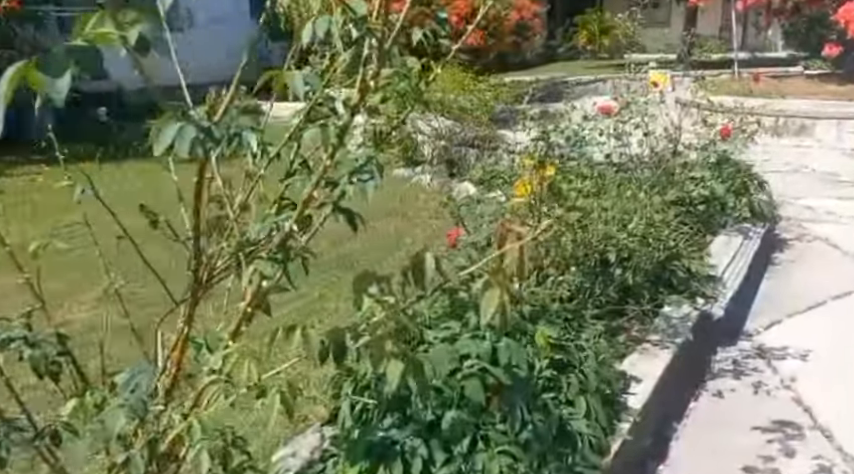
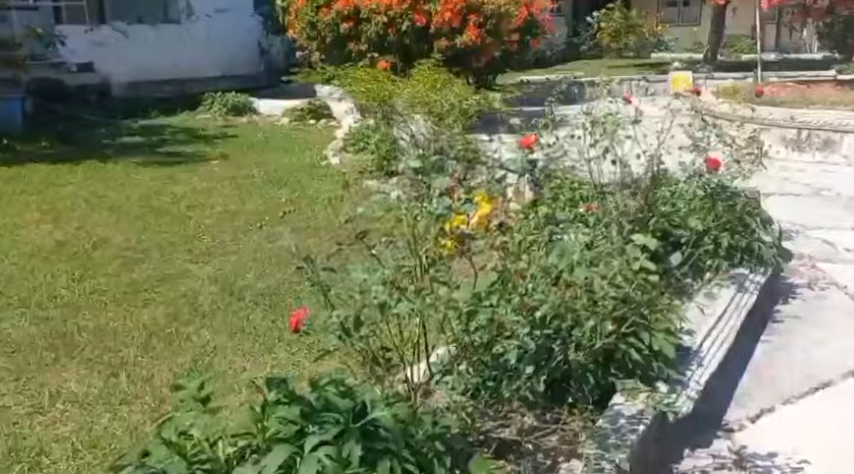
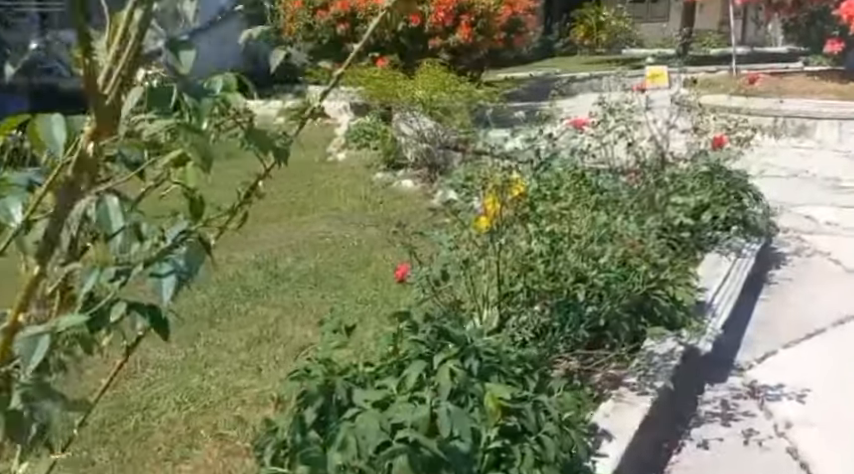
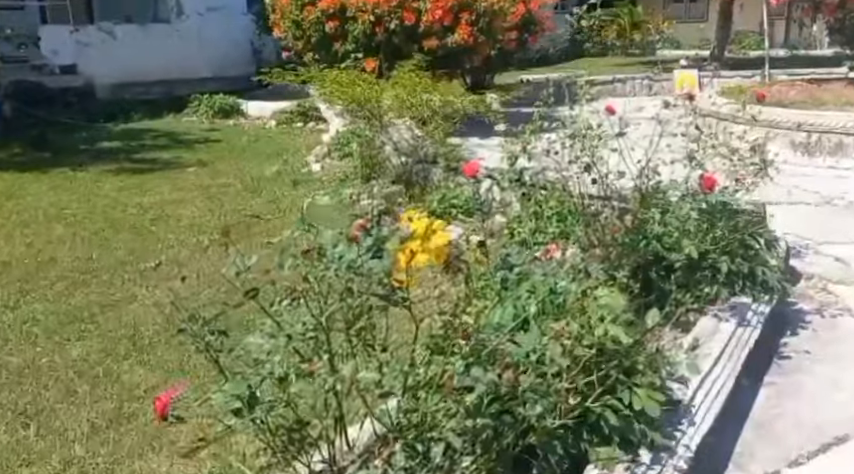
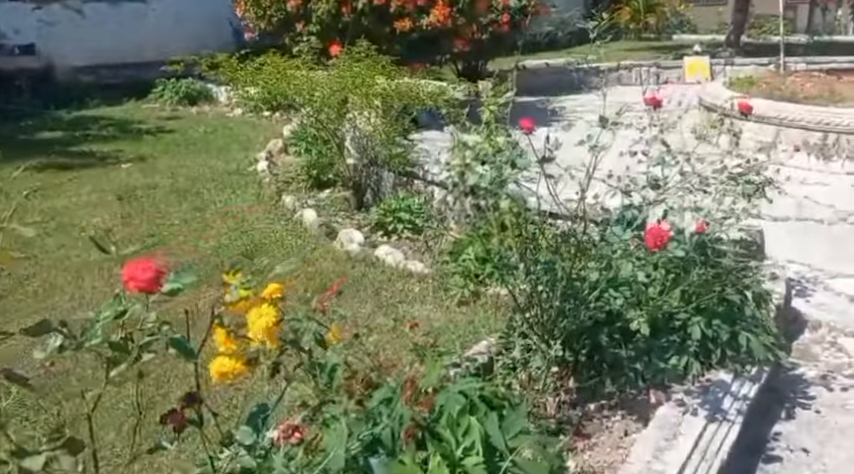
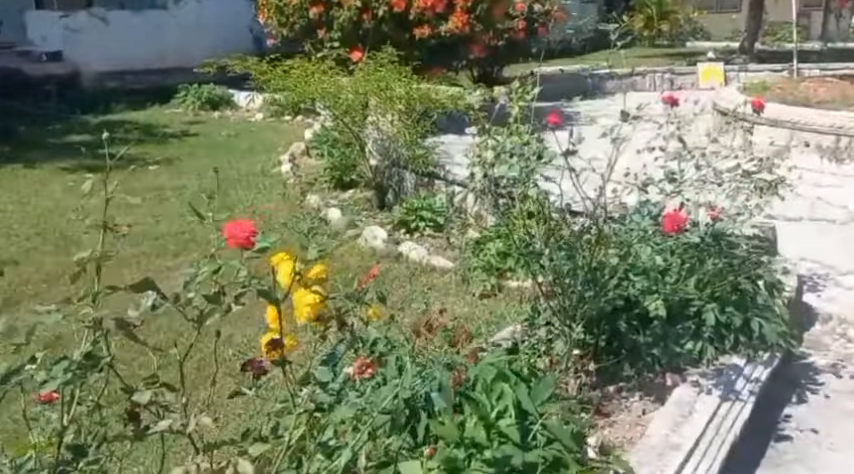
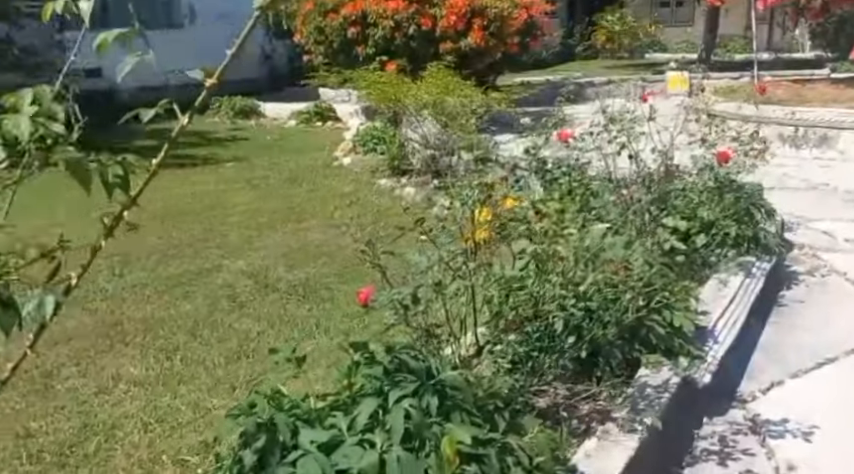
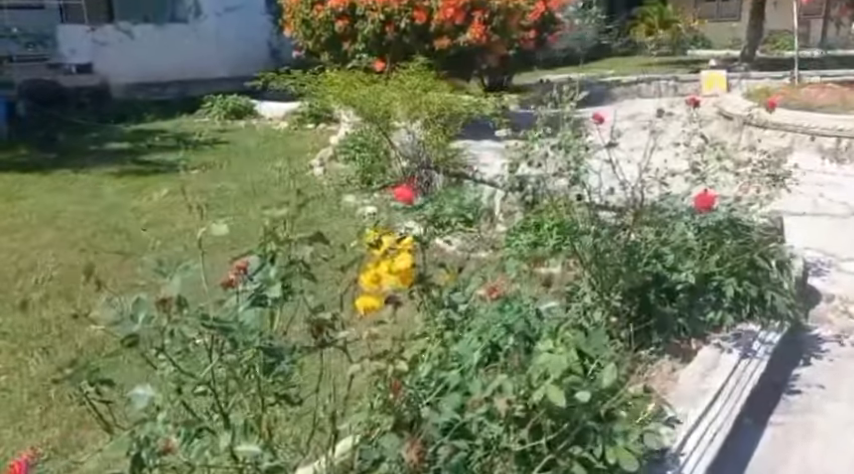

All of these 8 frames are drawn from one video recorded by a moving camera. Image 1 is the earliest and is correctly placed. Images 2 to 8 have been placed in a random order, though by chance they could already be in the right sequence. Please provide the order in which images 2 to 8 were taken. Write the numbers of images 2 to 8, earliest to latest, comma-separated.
3, 7, 2, 4, 8, 6, 5
